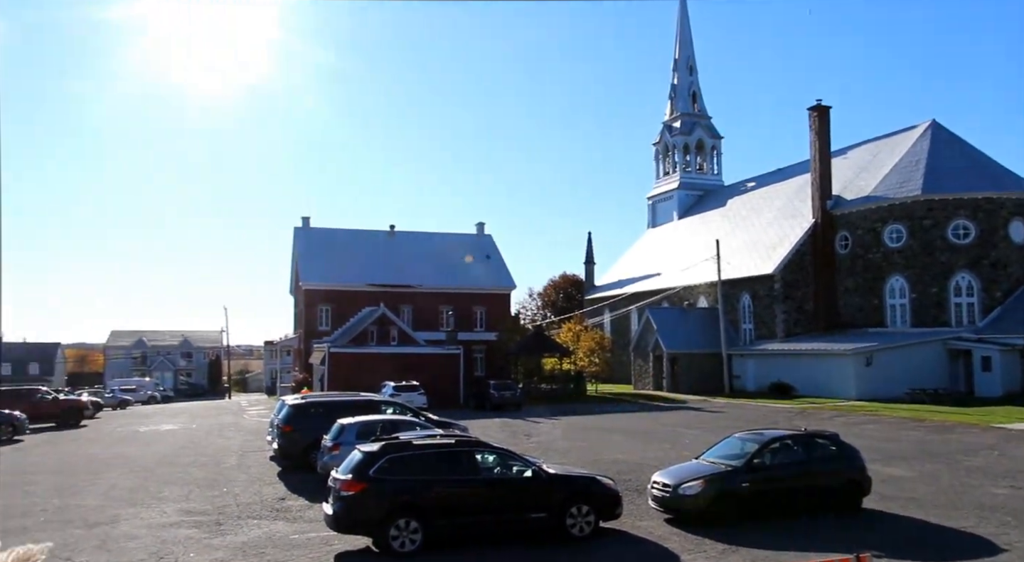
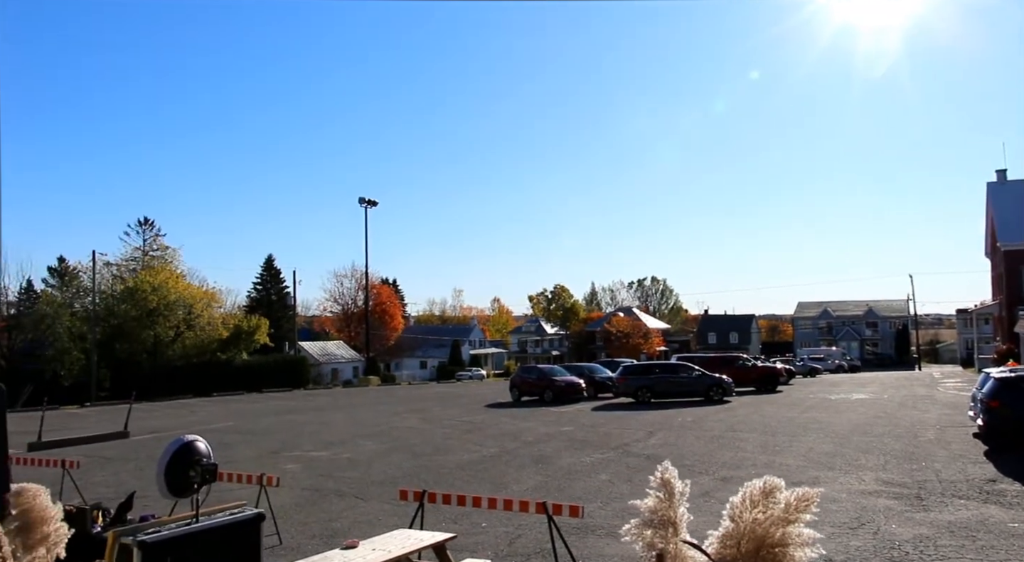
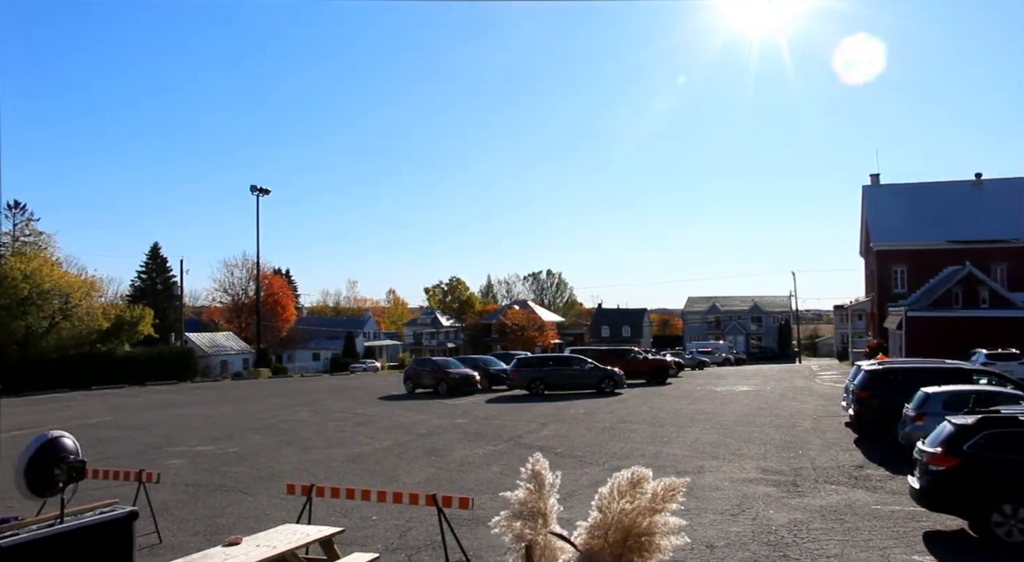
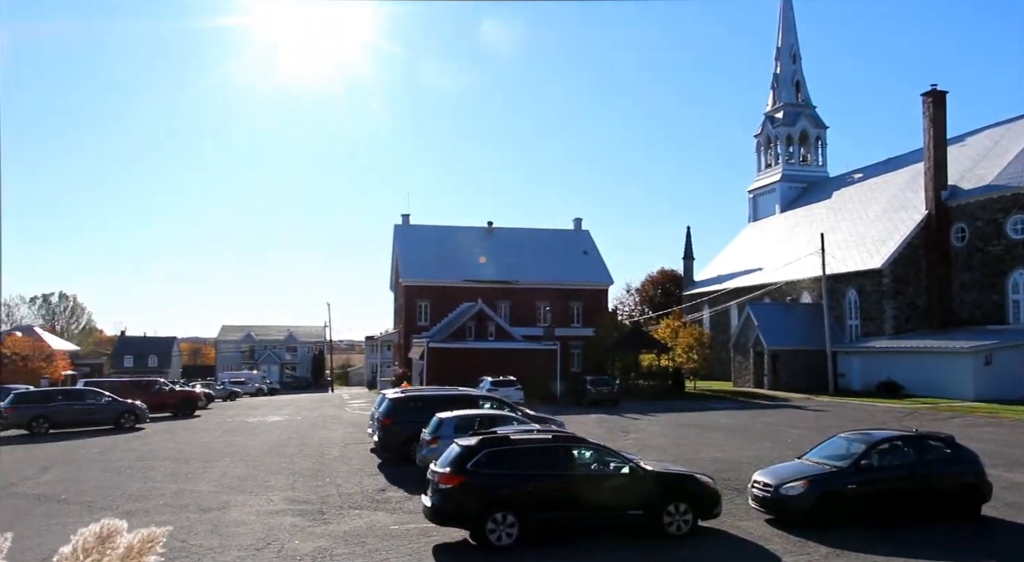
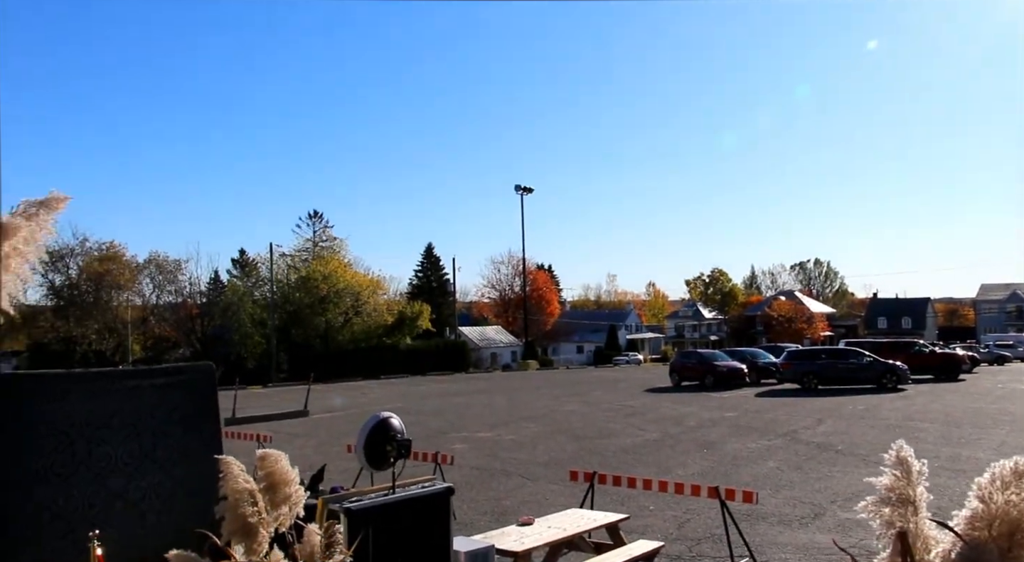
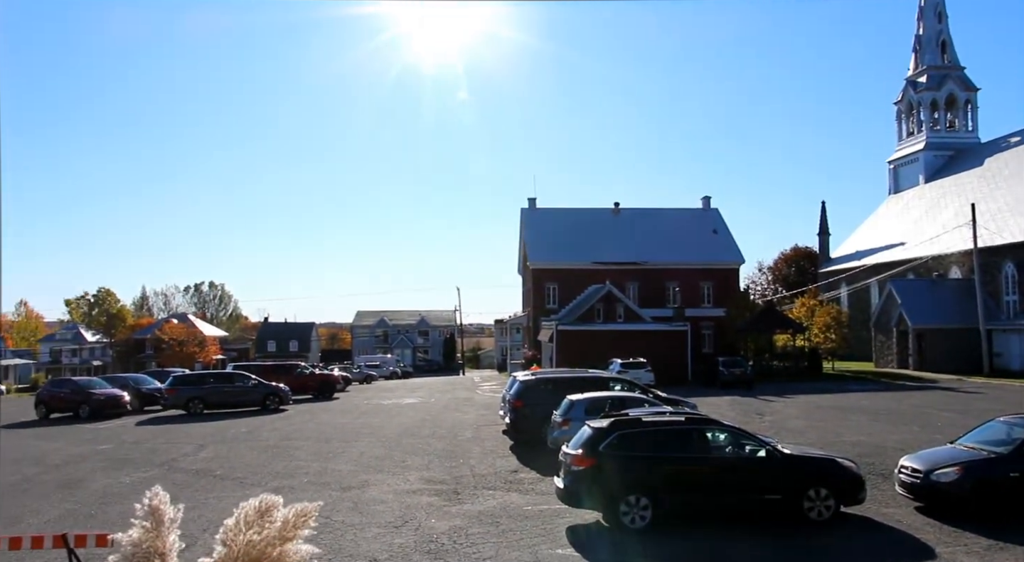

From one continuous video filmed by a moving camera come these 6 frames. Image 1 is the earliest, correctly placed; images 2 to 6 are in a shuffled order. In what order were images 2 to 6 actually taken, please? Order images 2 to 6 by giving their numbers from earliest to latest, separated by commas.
4, 6, 3, 2, 5
